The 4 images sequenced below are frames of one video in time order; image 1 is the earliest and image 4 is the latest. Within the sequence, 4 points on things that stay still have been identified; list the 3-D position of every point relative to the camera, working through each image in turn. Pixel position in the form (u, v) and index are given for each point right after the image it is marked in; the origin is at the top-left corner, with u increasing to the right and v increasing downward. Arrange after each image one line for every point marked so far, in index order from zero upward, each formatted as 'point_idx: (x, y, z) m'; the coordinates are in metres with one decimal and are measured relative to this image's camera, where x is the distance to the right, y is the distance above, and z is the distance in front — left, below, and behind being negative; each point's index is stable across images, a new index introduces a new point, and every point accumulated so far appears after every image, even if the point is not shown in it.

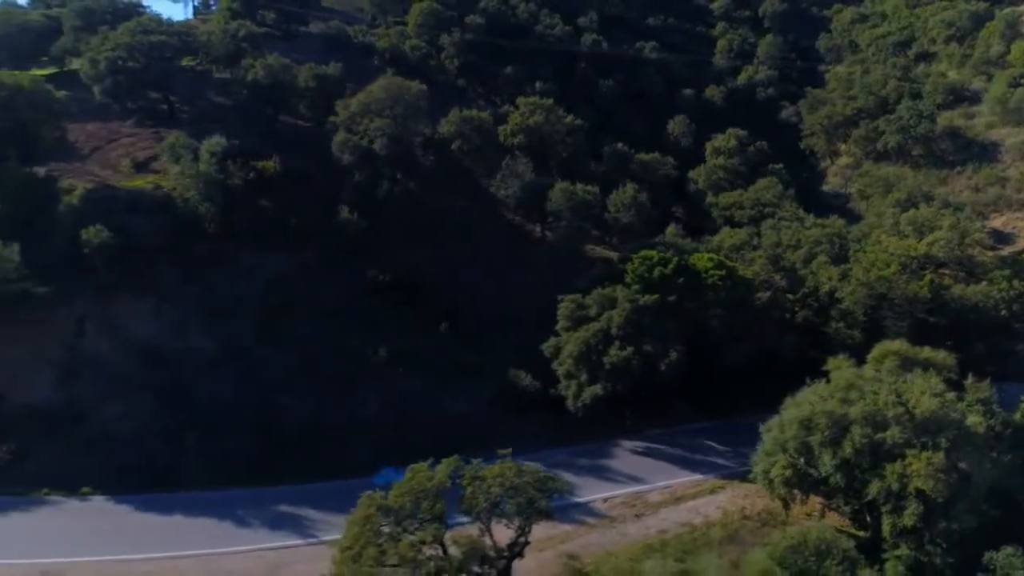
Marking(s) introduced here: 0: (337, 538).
0: (-4.5, -6.6, +20.0) m
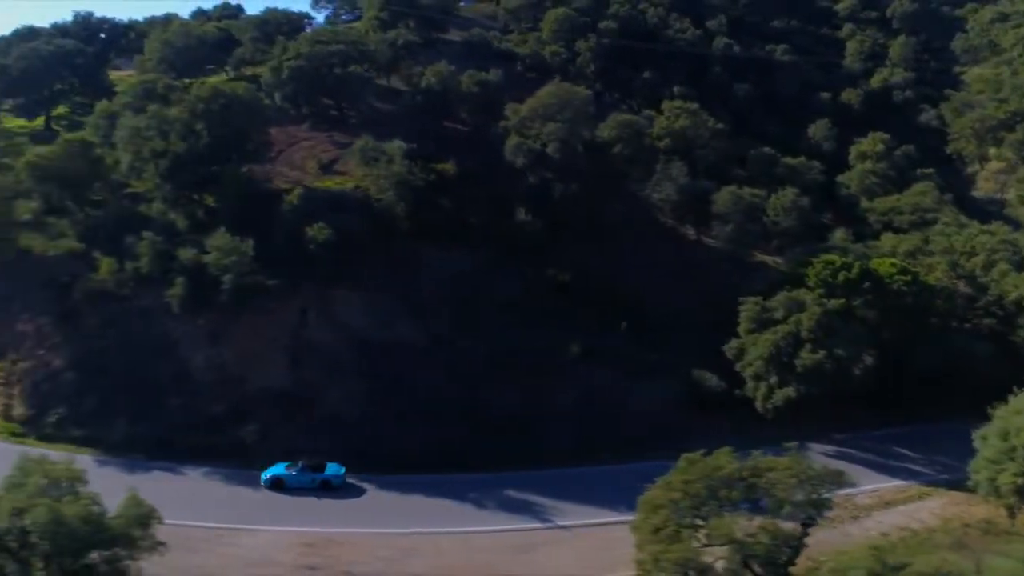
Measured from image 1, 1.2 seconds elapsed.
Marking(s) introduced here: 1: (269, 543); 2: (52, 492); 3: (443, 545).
0: (+1.6, -6.5, +21.0) m
1: (-6.0, -6.5, +19.5) m
2: (-8.4, -3.8, +14.3) m
3: (-1.8, -6.7, +19.8) m
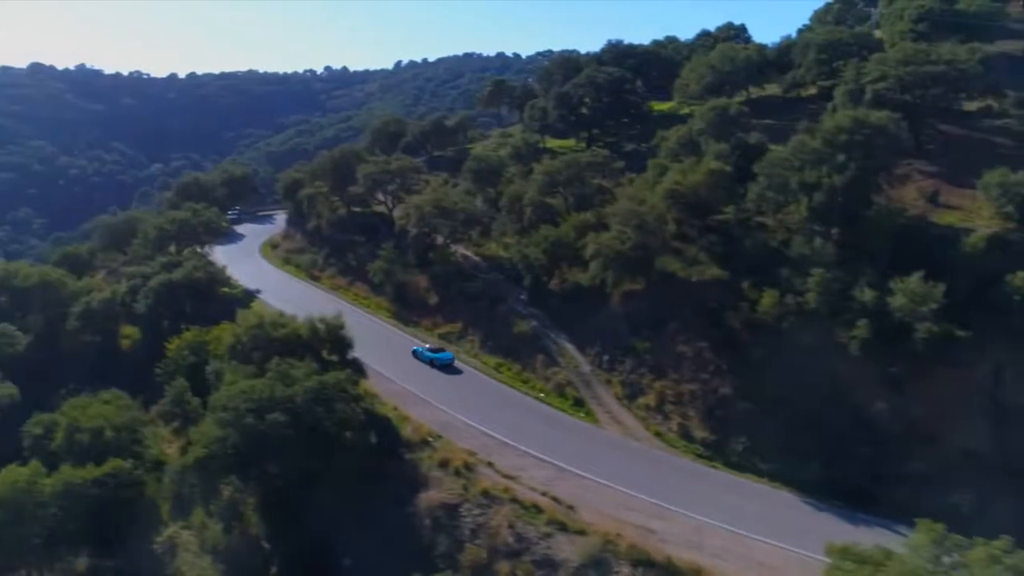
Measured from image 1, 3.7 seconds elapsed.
0: (+20.2, -8.8, +15.0) m
1: (+12.7, -8.1, +16.9) m
2: (+8.6, -5.1, +13.2) m
3: (+16.6, -8.7, +15.5) m
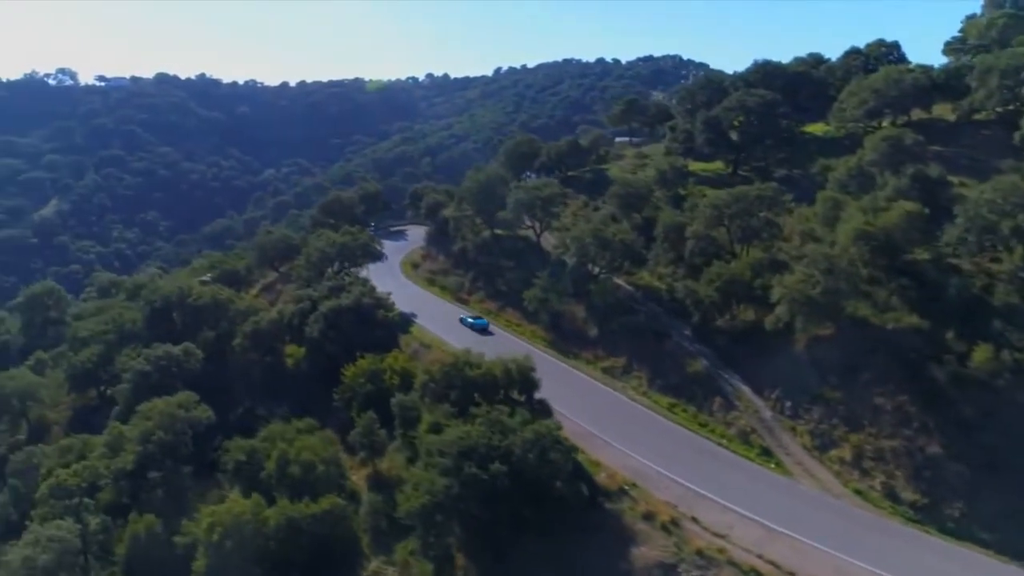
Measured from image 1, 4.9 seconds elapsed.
0: (+25.2, -10.8, +12.4) m
1: (+17.9, -10.0, +15.1) m
2: (+13.5, -6.8, +11.8) m
3: (+21.7, -10.6, +13.2) m
